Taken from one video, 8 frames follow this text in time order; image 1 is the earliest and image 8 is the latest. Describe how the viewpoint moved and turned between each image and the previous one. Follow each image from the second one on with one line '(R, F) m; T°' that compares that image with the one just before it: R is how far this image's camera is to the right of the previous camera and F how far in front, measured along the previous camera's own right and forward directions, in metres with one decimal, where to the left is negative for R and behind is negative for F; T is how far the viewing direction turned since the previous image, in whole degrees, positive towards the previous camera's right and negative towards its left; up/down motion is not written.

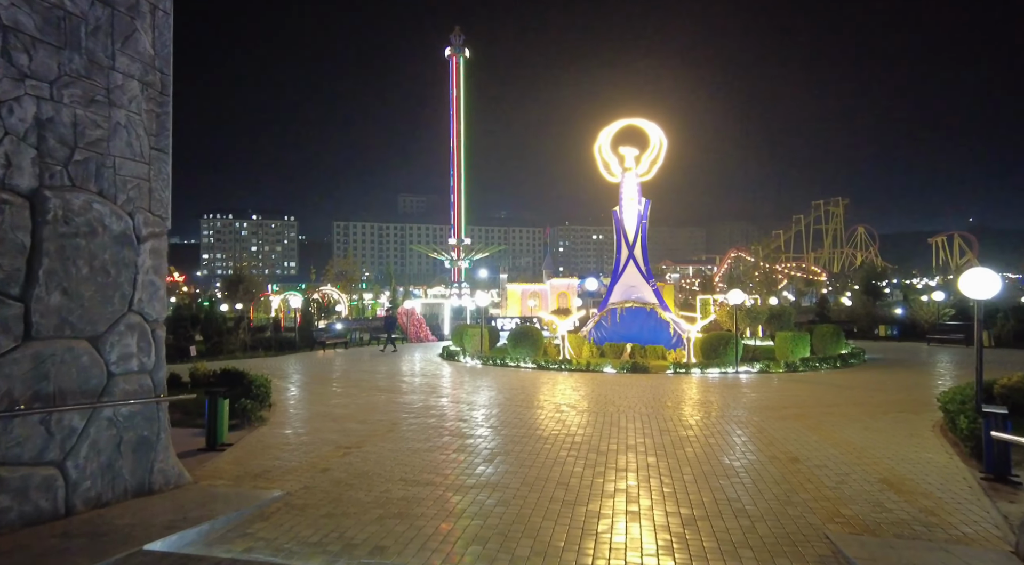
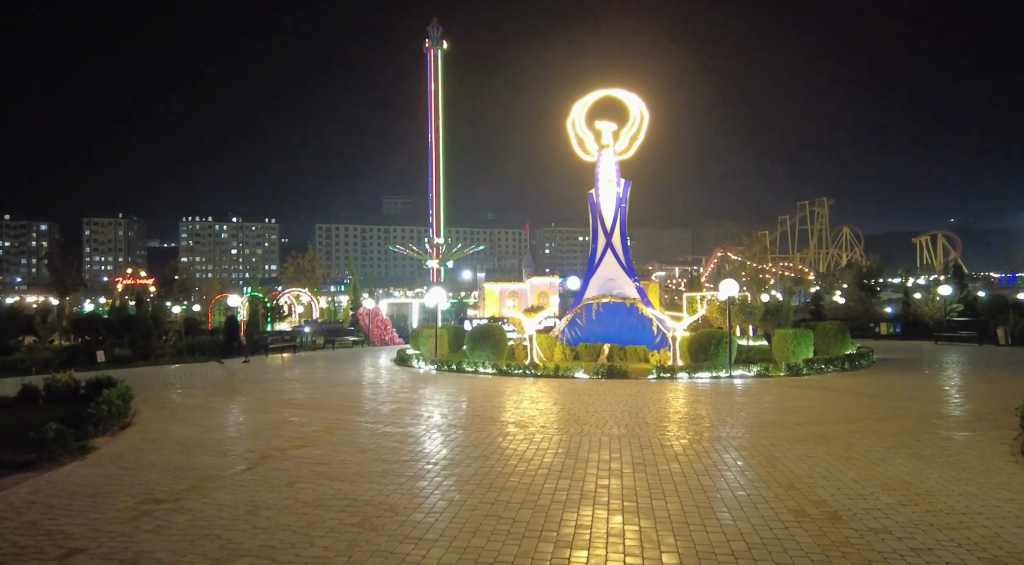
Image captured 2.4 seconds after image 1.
(+0.8, +2.6) m; +1°
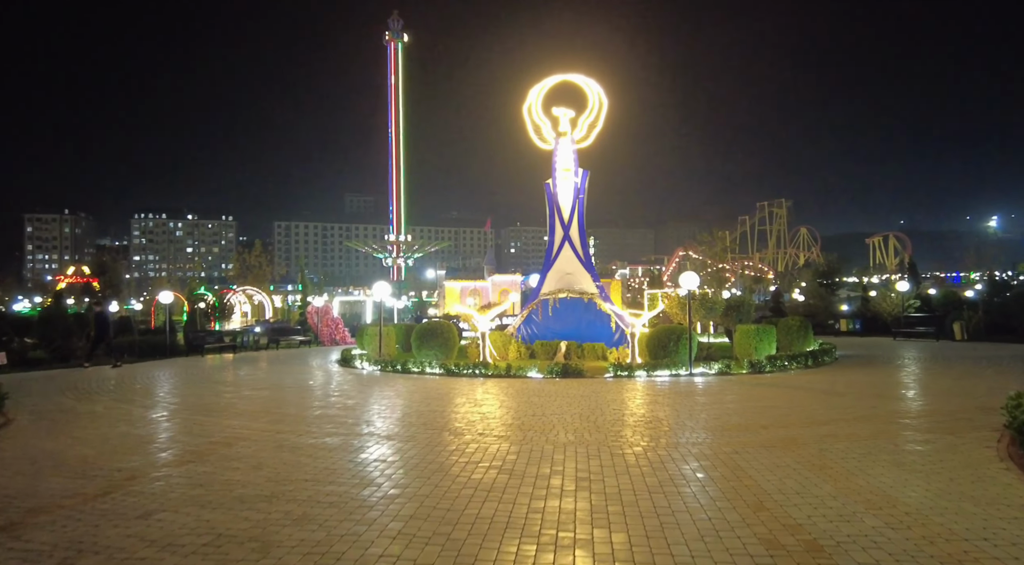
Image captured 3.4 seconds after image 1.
(+0.4, +1.0) m; +3°
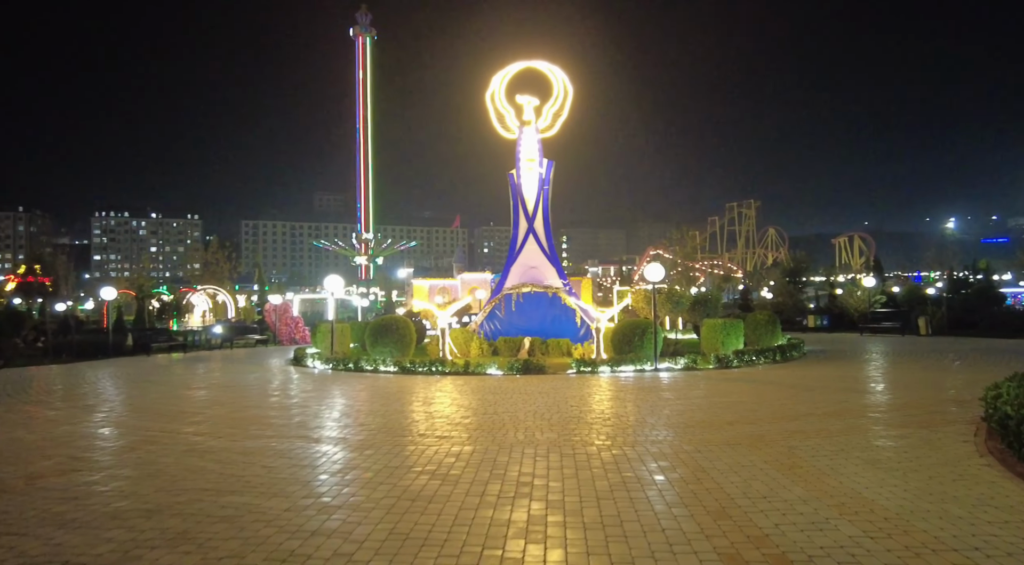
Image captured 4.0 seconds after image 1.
(+0.3, +0.7) m; +2°
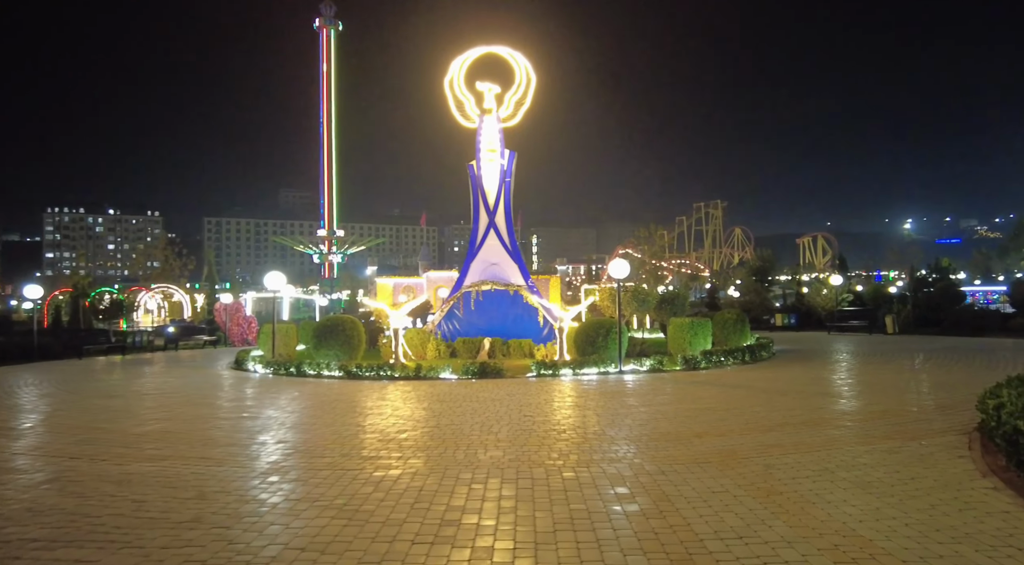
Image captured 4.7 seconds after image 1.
(+0.3, +0.9) m; +3°
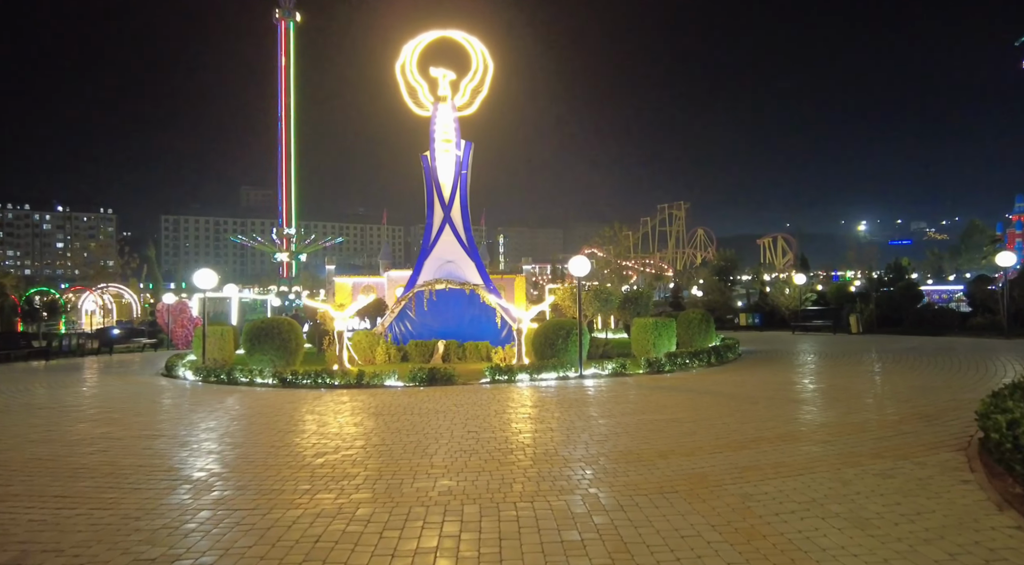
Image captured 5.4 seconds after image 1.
(+0.3, +0.9) m; +3°
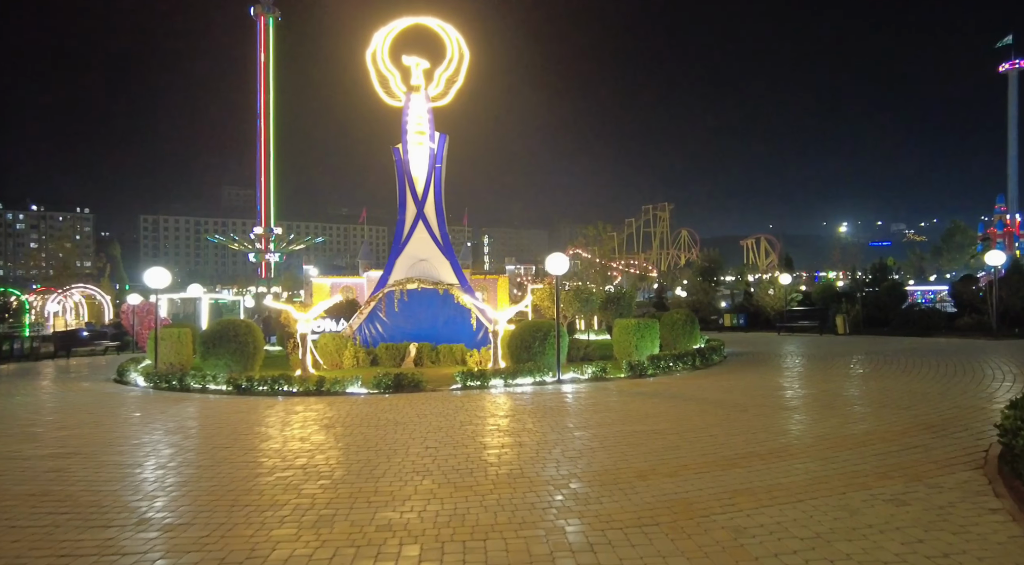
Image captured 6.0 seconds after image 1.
(+0.2, +0.7) m; +1°
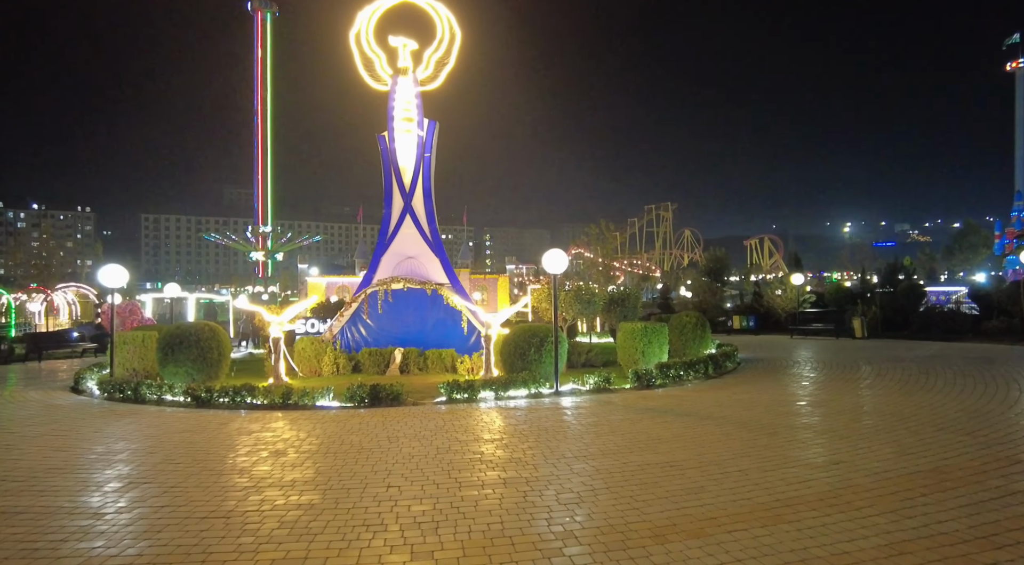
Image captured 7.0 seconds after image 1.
(+0.2, +1.2) m; 0°
